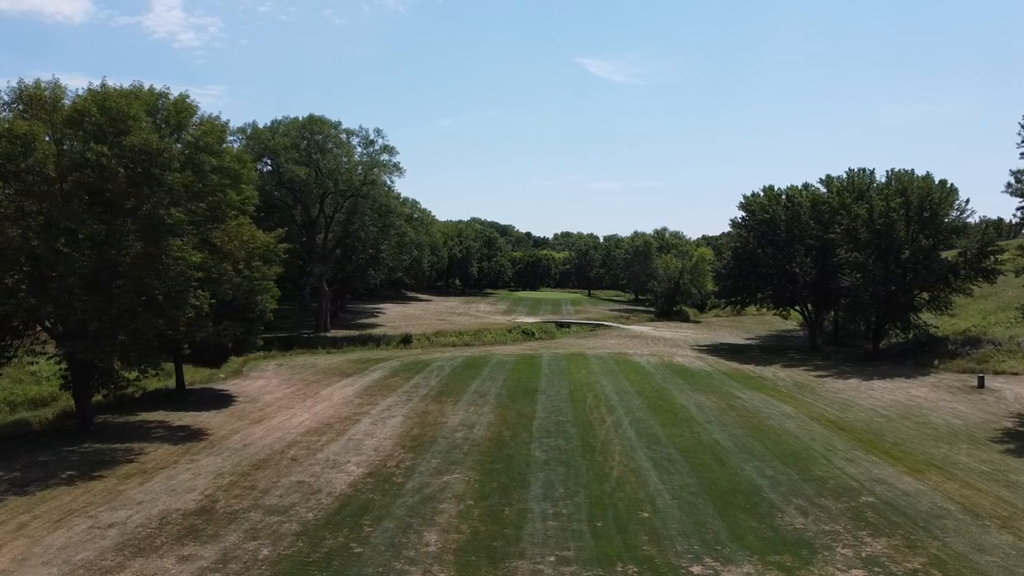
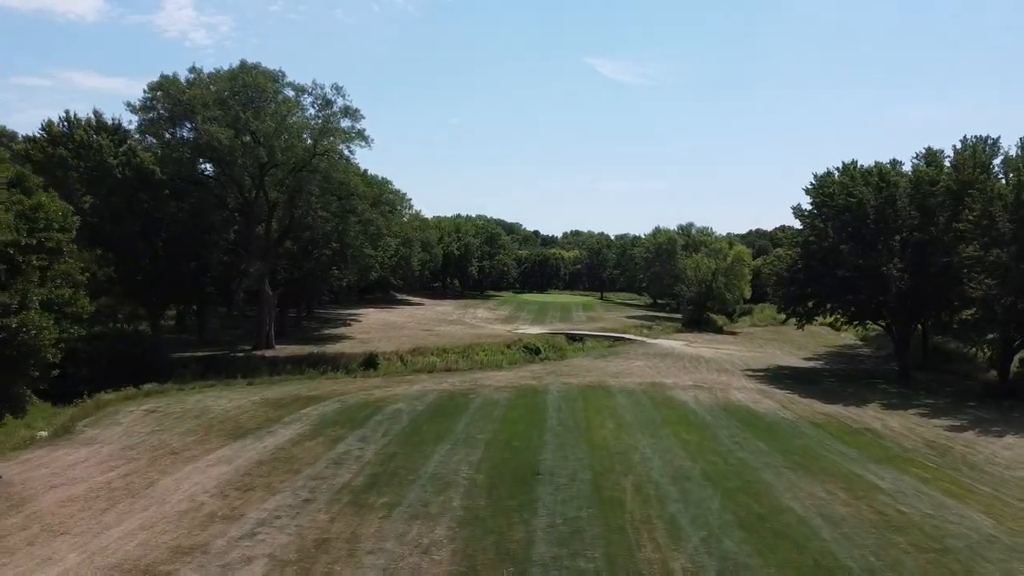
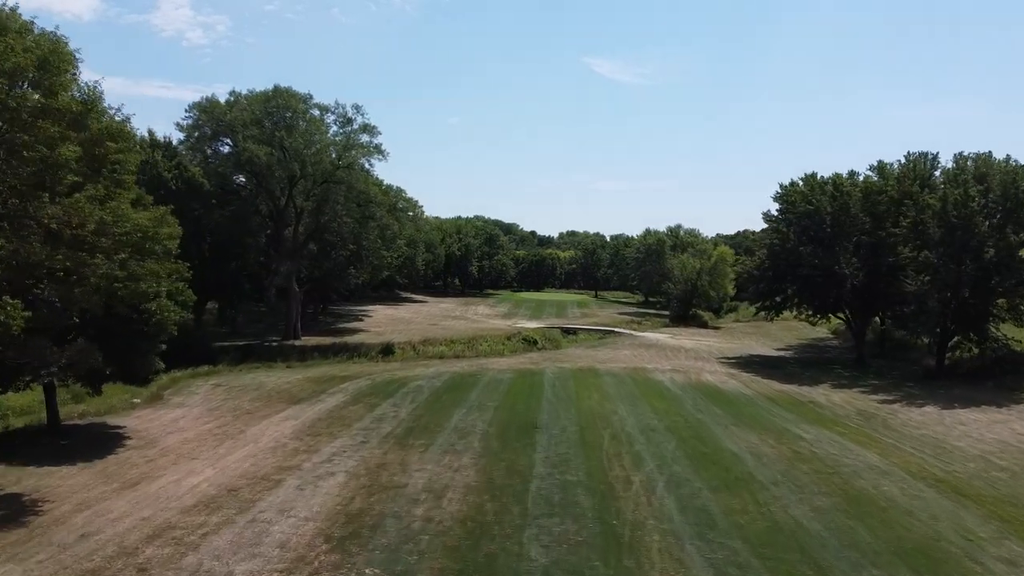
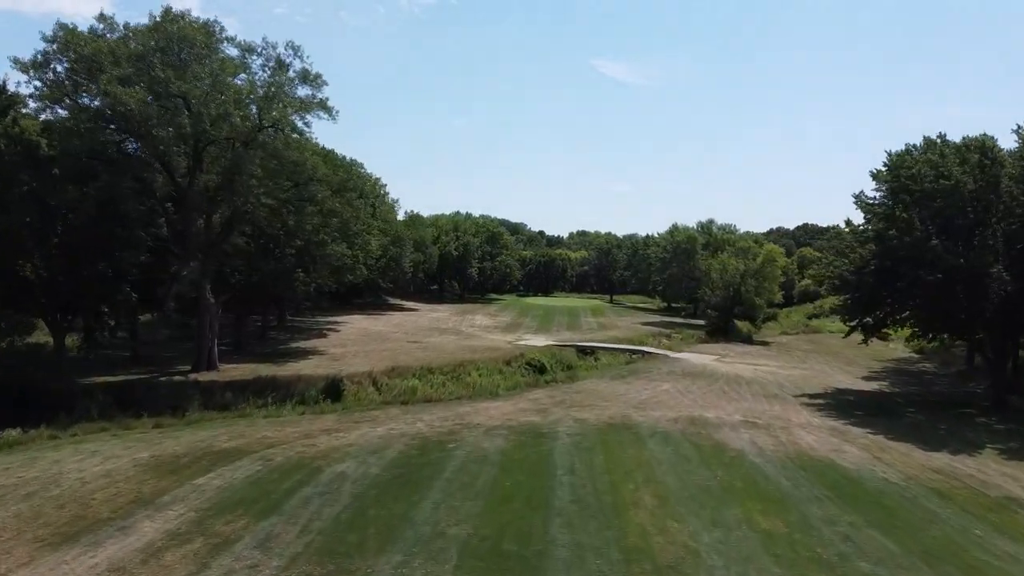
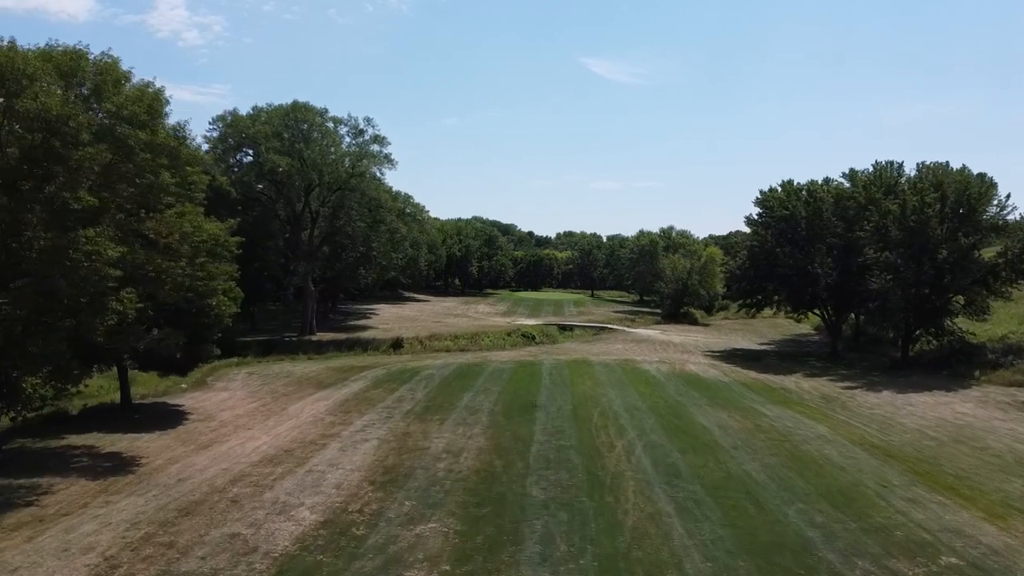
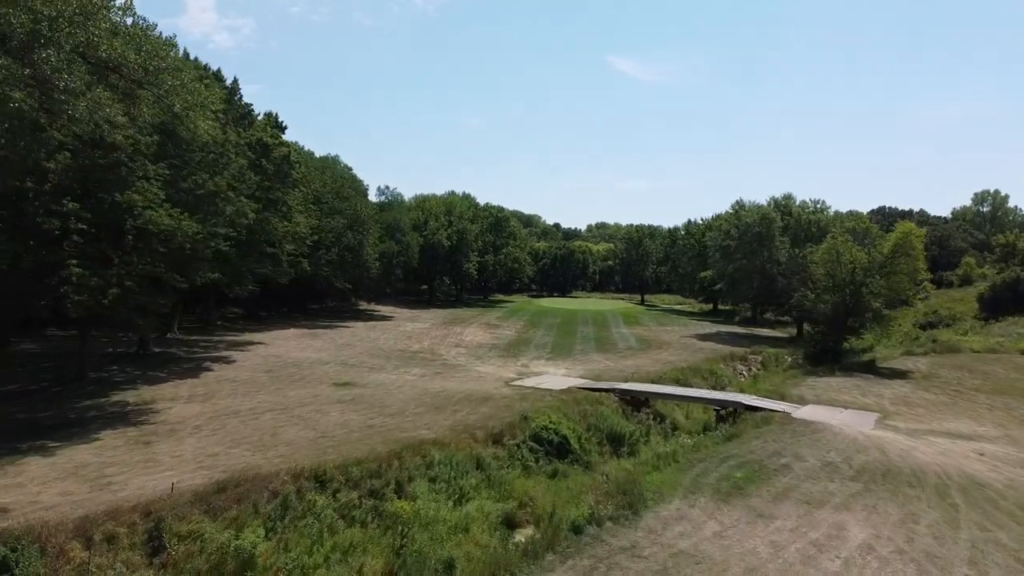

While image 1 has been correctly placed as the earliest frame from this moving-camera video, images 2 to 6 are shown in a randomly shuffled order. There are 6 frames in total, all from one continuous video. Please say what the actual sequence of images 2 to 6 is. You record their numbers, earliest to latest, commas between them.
5, 3, 2, 4, 6
